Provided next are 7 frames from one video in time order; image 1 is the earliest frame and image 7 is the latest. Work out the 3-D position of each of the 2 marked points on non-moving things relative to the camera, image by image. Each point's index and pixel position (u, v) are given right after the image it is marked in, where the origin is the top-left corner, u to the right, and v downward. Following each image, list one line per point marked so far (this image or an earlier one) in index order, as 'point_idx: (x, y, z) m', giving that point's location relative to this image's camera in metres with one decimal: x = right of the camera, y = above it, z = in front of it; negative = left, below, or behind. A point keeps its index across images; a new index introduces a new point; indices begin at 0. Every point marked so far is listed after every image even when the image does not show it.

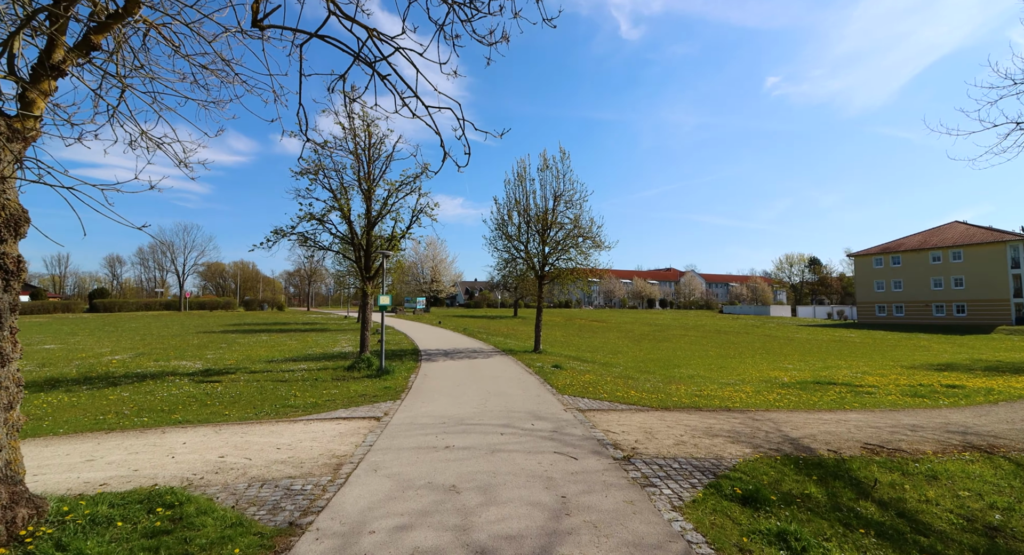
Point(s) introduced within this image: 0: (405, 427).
0: (-2.0, -2.8, +8.8) m
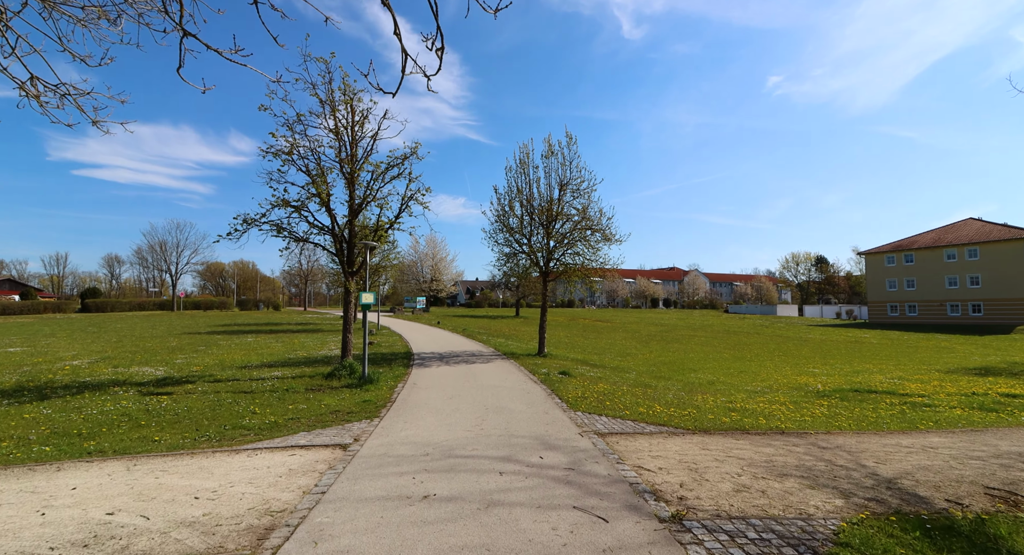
0: (-2.0, -2.6, +6.8) m
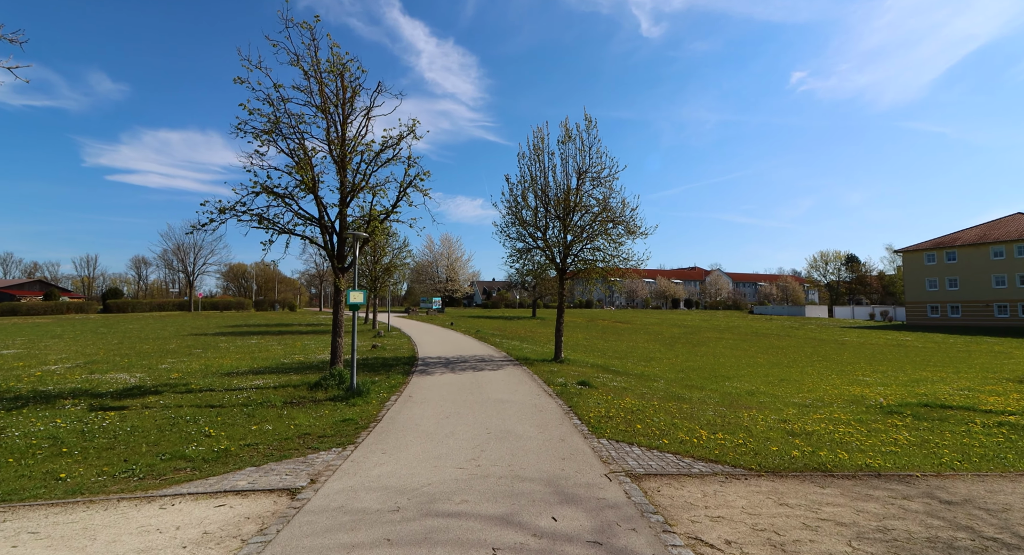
0: (-2.0, -2.5, +4.9) m
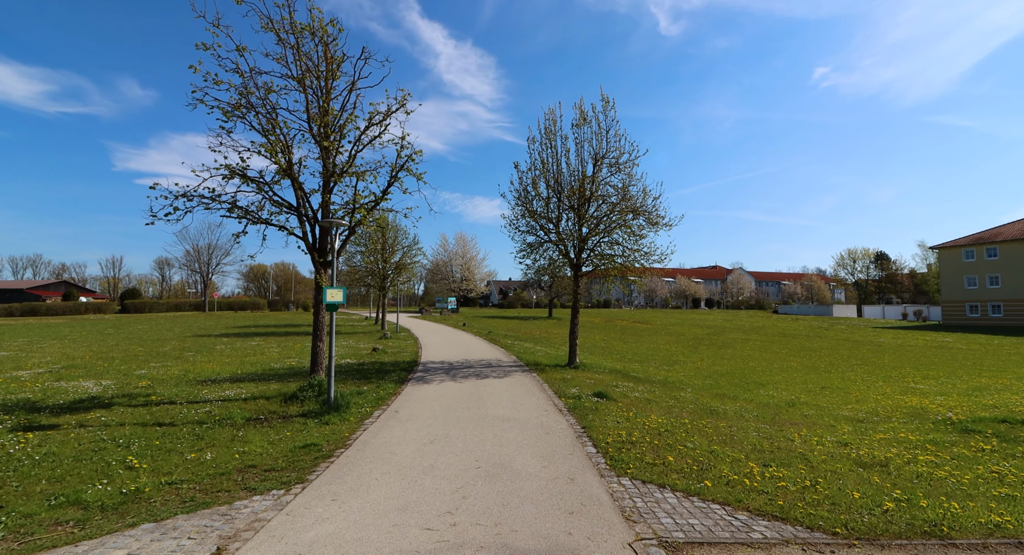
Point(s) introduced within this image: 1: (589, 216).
0: (-2.1, -2.4, +3.2) m
1: (+3.0, +2.4, +18.5) m
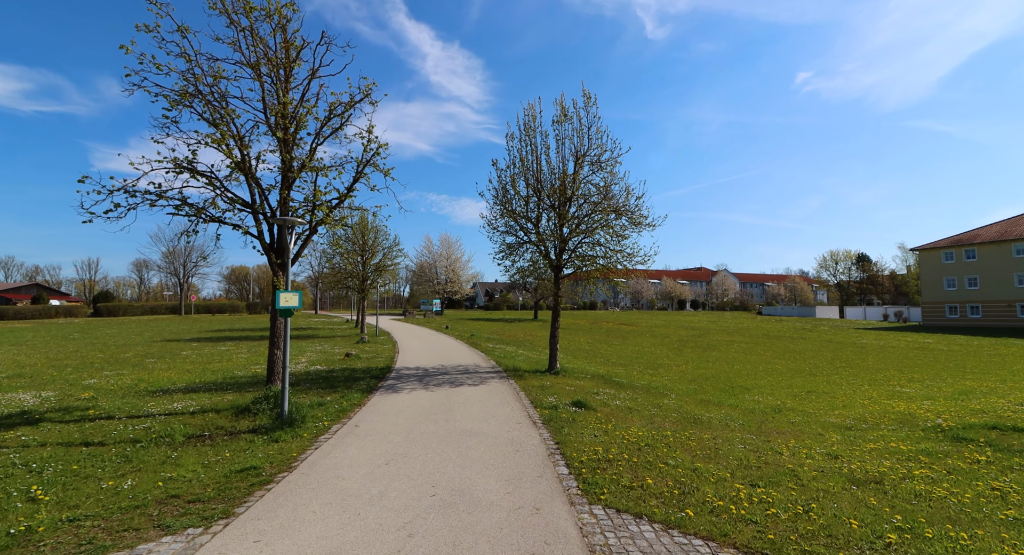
0: (-2.6, -2.5, +2.4) m
1: (+2.2, +2.3, +17.8) m
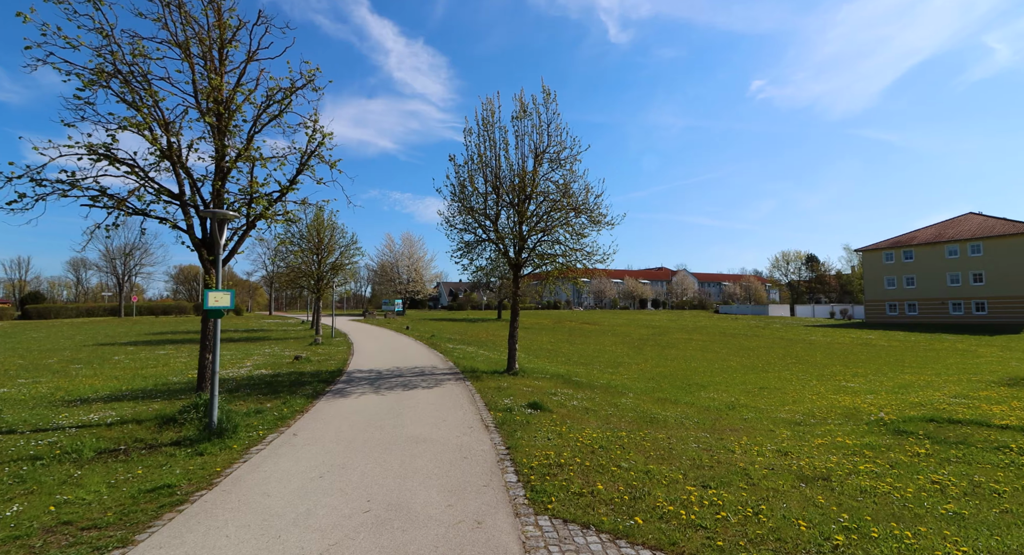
0: (-3.0, -2.4, +1.8) m
1: (+0.6, +2.4, +17.6) m
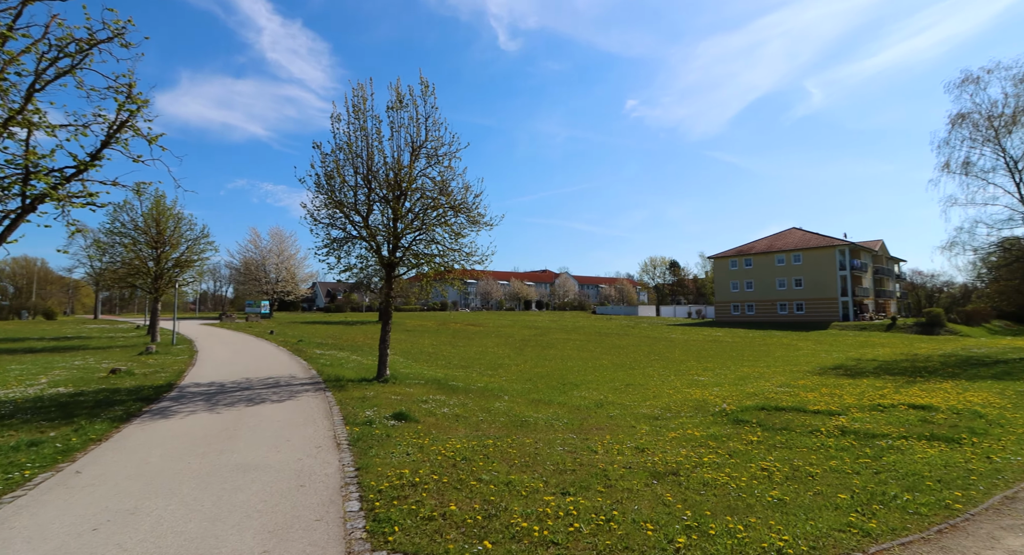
0: (-3.7, -2.4, +0.5) m
1: (-3.8, +2.3, +16.6) m
